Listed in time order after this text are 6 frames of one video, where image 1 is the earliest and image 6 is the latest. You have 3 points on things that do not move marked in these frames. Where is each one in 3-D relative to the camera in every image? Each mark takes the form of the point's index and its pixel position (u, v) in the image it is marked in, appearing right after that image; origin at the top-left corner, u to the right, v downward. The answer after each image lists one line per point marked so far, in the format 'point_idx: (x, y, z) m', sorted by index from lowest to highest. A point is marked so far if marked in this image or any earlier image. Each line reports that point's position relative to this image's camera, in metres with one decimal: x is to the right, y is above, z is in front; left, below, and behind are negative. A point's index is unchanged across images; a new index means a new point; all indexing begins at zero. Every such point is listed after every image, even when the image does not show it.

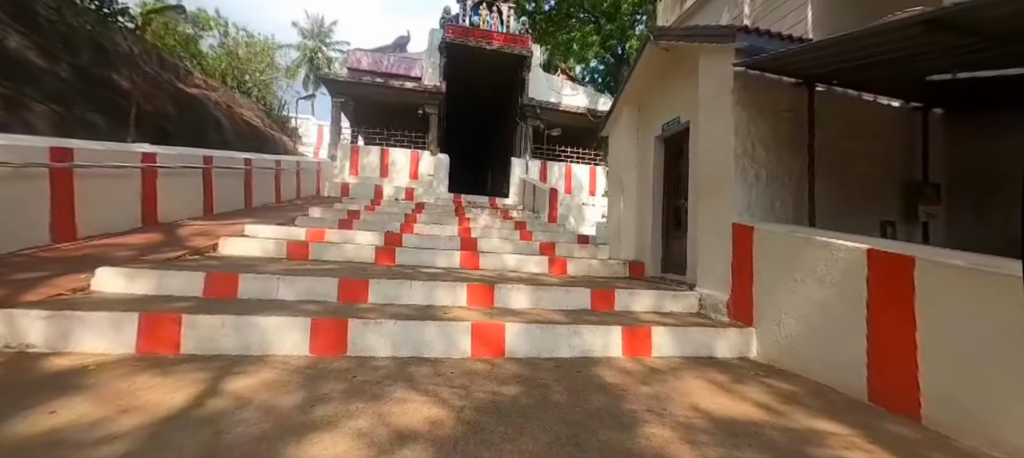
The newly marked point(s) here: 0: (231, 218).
0: (-3.8, +0.1, +5.7) m
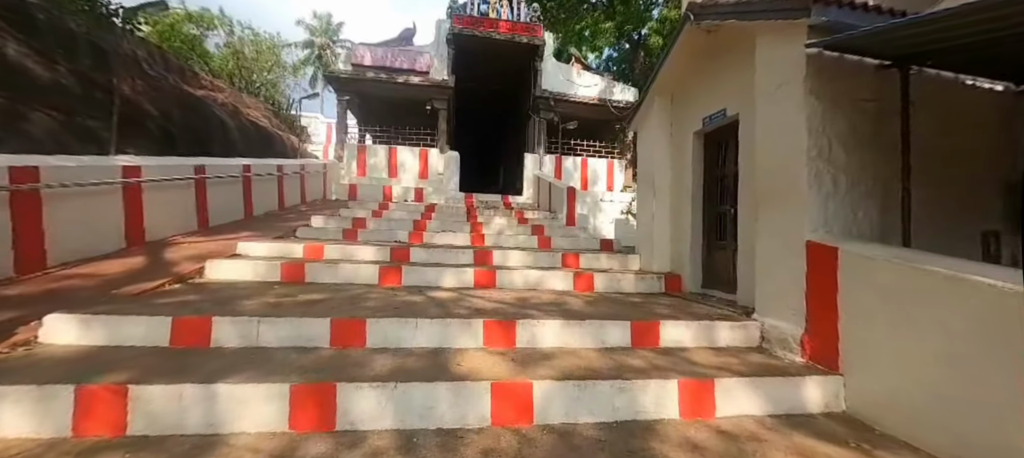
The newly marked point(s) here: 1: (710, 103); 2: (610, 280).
0: (-3.5, 0.0, +5.3) m
1: (+1.8, +1.1, +3.8) m
2: (+0.9, -0.5, +4.1) m
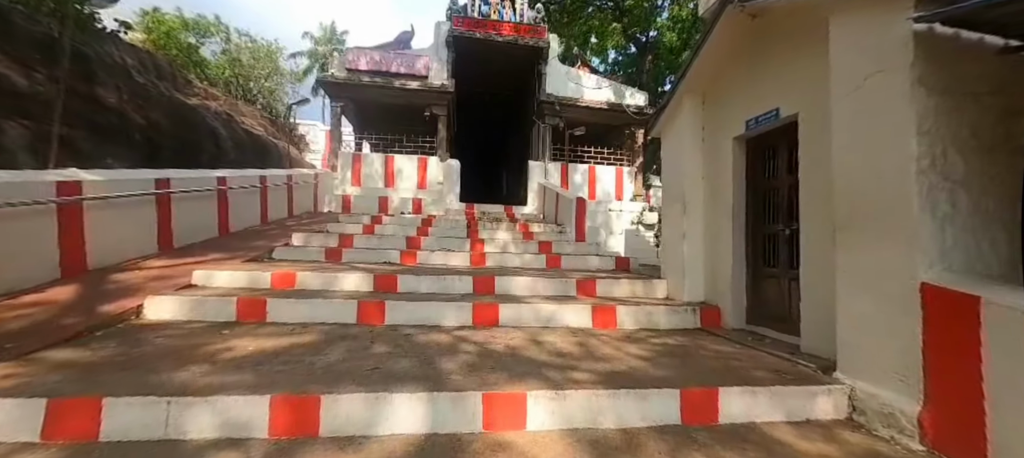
0: (-3.5, -0.3, +4.7) m
1: (+1.8, +0.9, +3.2) m
2: (+1.0, -0.7, +3.4) m
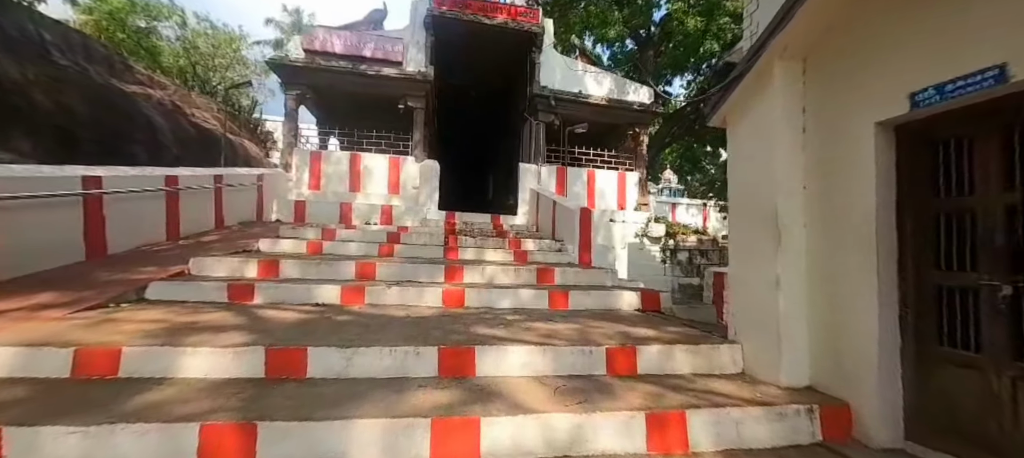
0: (-3.6, -0.4, +3.1) m
1: (+1.8, +0.7, +1.8) m
2: (+0.9, -0.9, +2.0) m
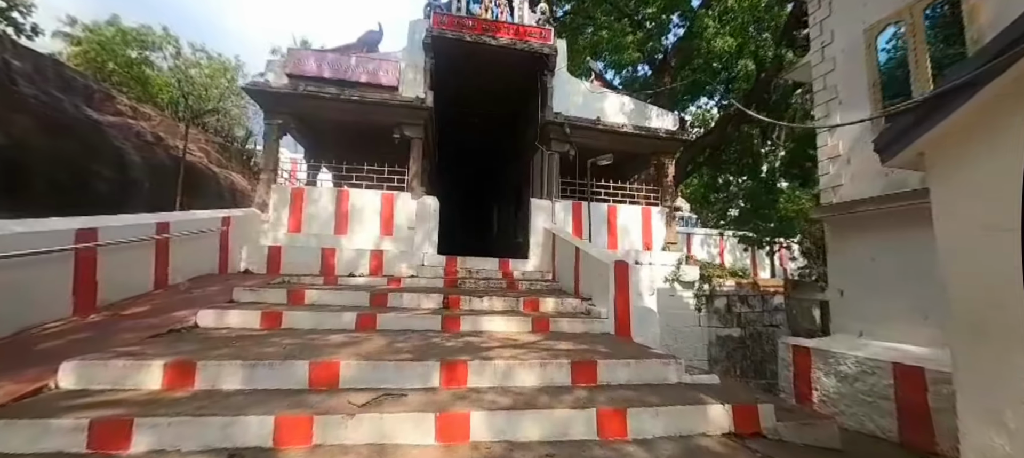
0: (-3.4, -0.9, +1.8) m
1: (+1.9, +0.3, +0.6) m
2: (+1.1, -1.3, +0.6) m
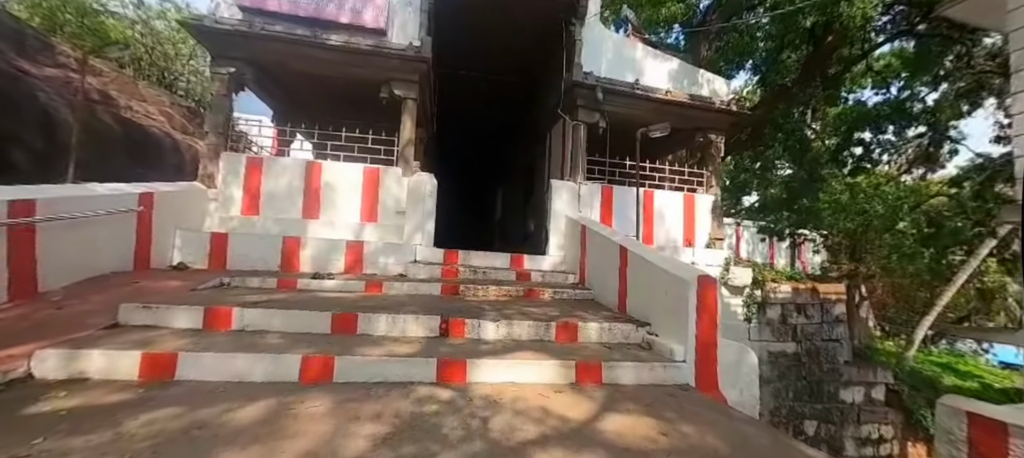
0: (-3.1, -1.0, +0.3) m
1: (+2.2, +0.1, -1.0) m
2: (+1.4, -1.5, -0.9) m
